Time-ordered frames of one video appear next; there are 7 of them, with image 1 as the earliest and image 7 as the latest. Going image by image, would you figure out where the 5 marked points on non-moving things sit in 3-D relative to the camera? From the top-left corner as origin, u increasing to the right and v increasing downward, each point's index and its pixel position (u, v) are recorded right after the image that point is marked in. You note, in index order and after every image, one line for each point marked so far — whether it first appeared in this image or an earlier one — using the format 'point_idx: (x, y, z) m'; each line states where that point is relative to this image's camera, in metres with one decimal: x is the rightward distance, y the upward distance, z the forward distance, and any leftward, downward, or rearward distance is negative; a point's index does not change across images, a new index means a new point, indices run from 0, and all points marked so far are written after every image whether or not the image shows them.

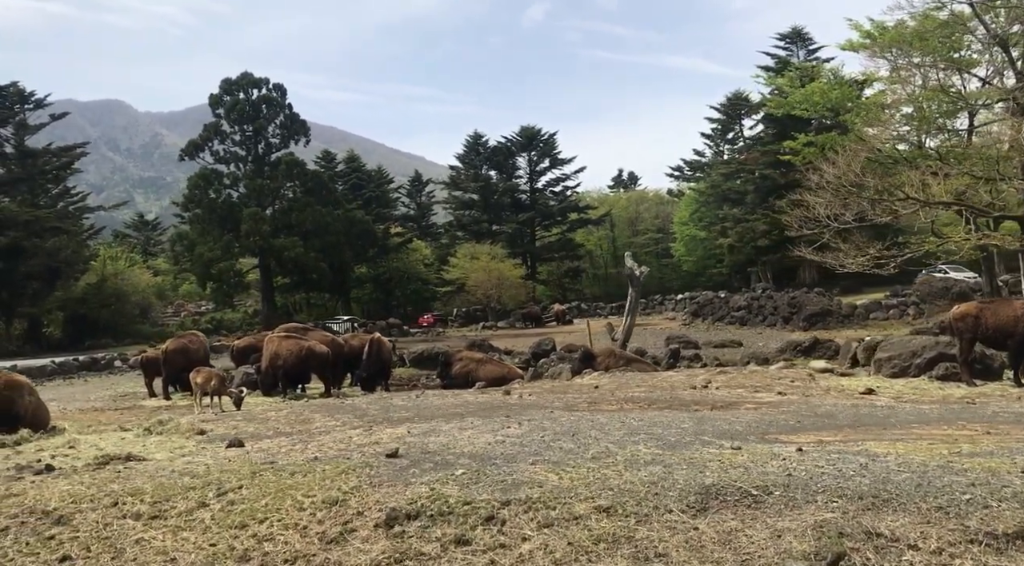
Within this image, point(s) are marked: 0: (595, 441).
0: (+0.5, -1.0, +5.3) m
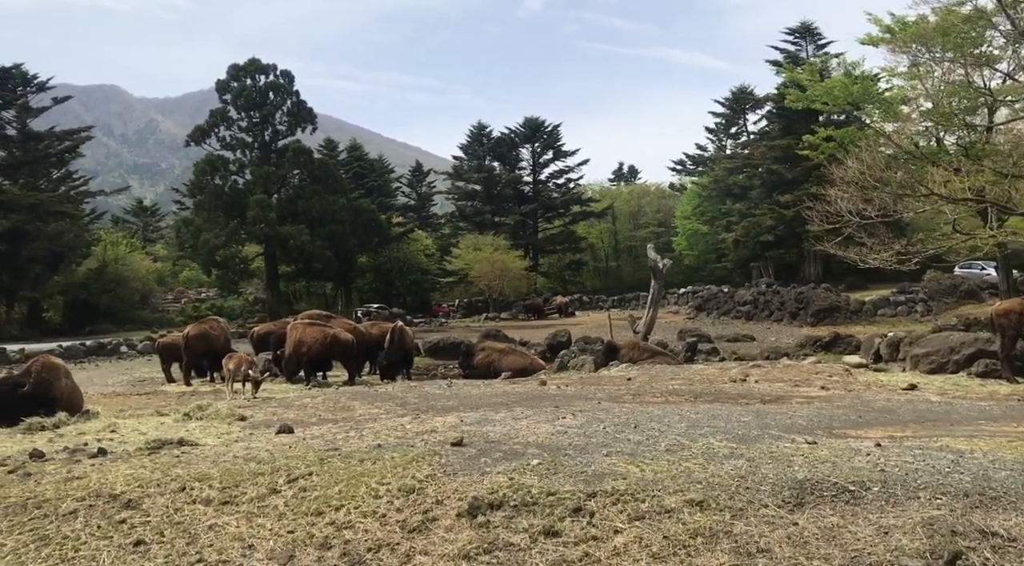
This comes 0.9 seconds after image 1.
0: (+0.9, -0.9, +5.2) m
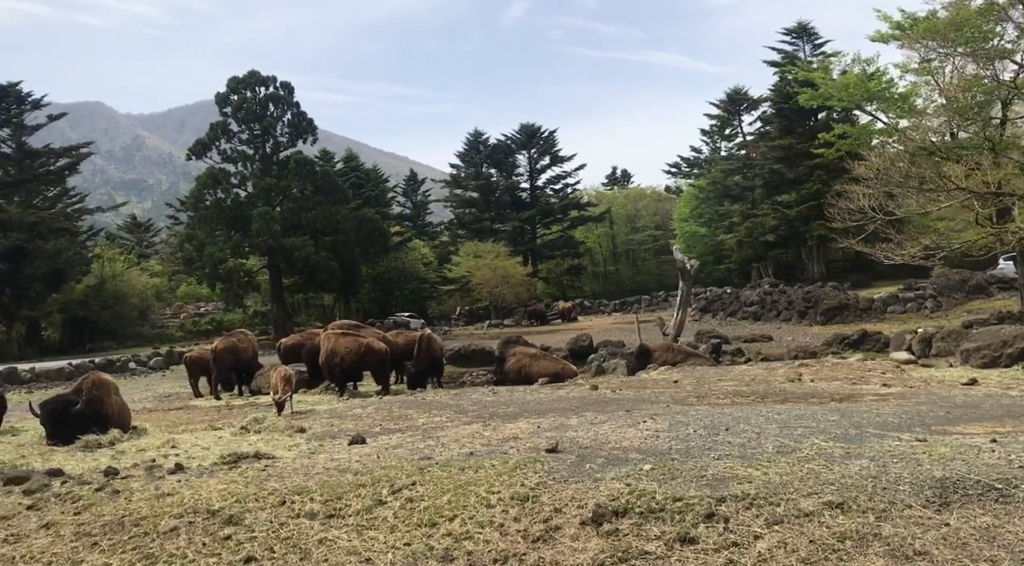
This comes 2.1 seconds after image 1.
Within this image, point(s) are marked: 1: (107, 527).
0: (+1.5, -0.9, +5.1) m
1: (-2.1, -1.3, +4.5) m
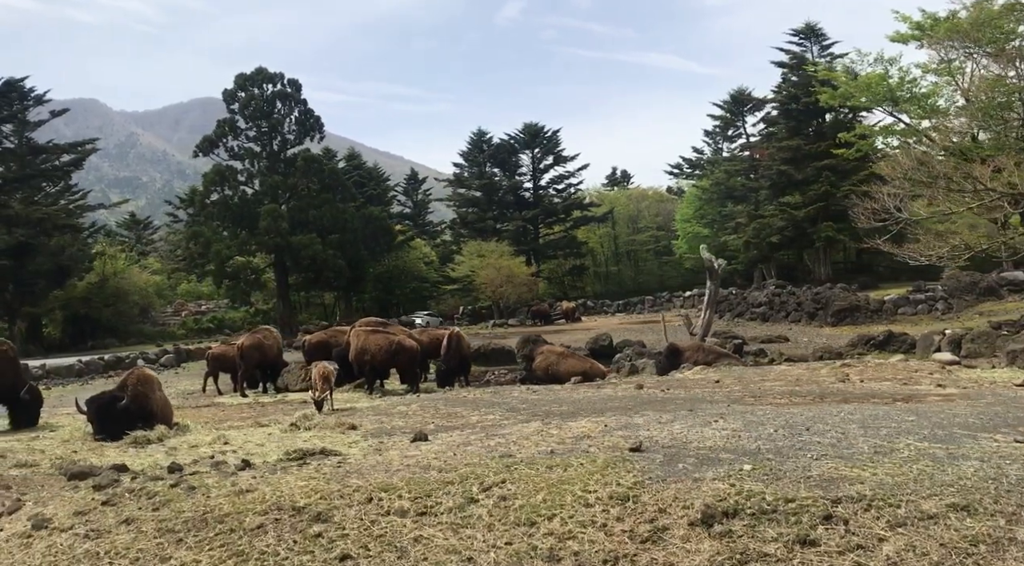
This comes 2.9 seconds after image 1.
0: (+2.0, -0.9, +5.0) m
1: (-1.7, -1.3, +4.5) m
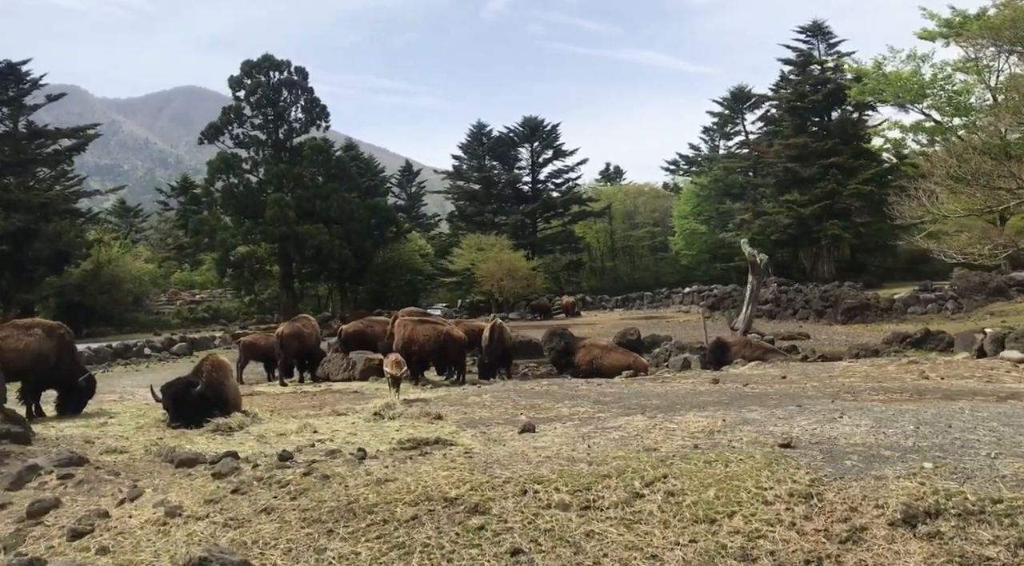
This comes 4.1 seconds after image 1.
0: (+2.8, -0.9, +4.8) m
1: (-0.9, -1.2, +4.3) m
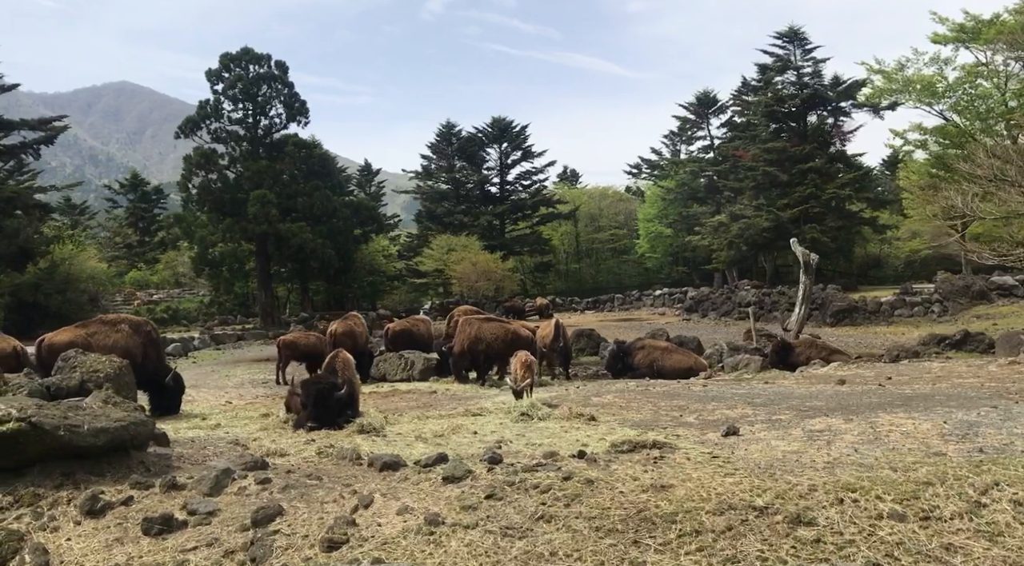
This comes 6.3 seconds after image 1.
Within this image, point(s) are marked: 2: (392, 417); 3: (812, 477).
0: (+4.2, -0.8, +4.6) m
1: (+0.6, -1.1, +4.0) m
2: (-1.2, -1.4, +8.8) m
3: (+1.5, -1.0, +4.2) m
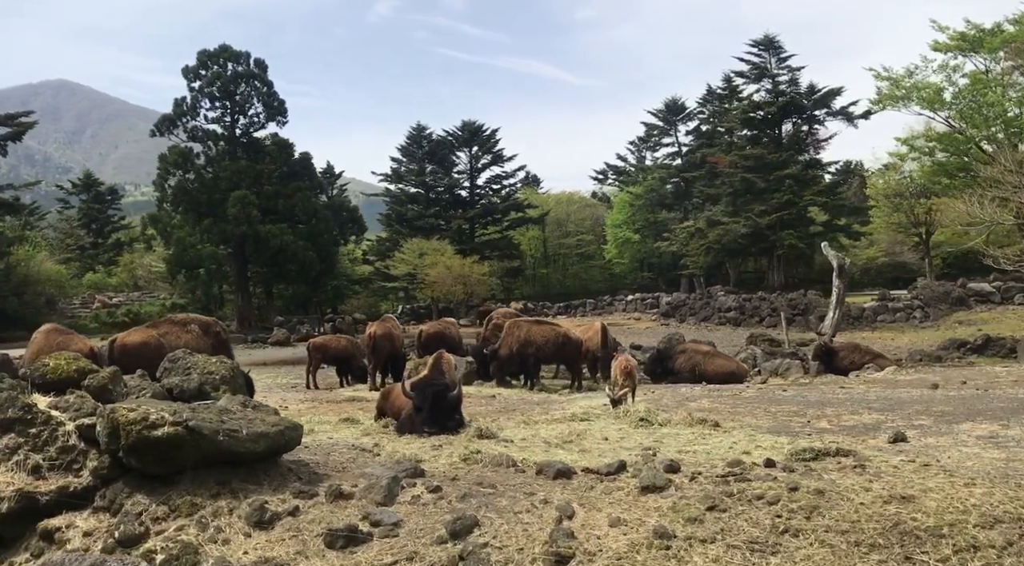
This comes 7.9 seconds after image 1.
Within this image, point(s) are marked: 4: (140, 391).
0: (+5.3, -0.9, +4.4) m
1: (+1.7, -1.1, +3.7) m
2: (-0.2, -1.4, +8.5) m
3: (+2.6, -1.0, +4.0) m
4: (-2.6, -0.8, +6.1) m
